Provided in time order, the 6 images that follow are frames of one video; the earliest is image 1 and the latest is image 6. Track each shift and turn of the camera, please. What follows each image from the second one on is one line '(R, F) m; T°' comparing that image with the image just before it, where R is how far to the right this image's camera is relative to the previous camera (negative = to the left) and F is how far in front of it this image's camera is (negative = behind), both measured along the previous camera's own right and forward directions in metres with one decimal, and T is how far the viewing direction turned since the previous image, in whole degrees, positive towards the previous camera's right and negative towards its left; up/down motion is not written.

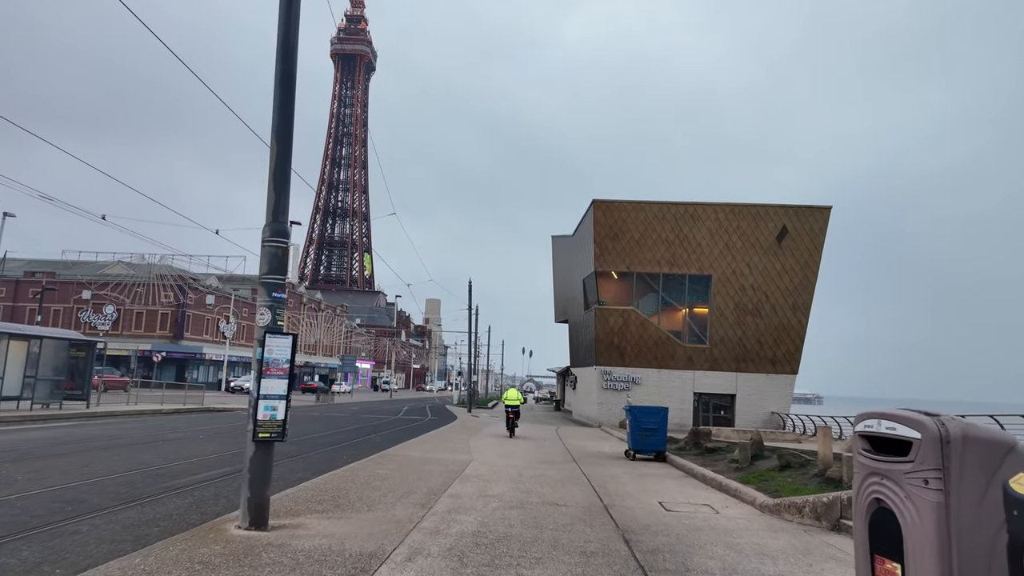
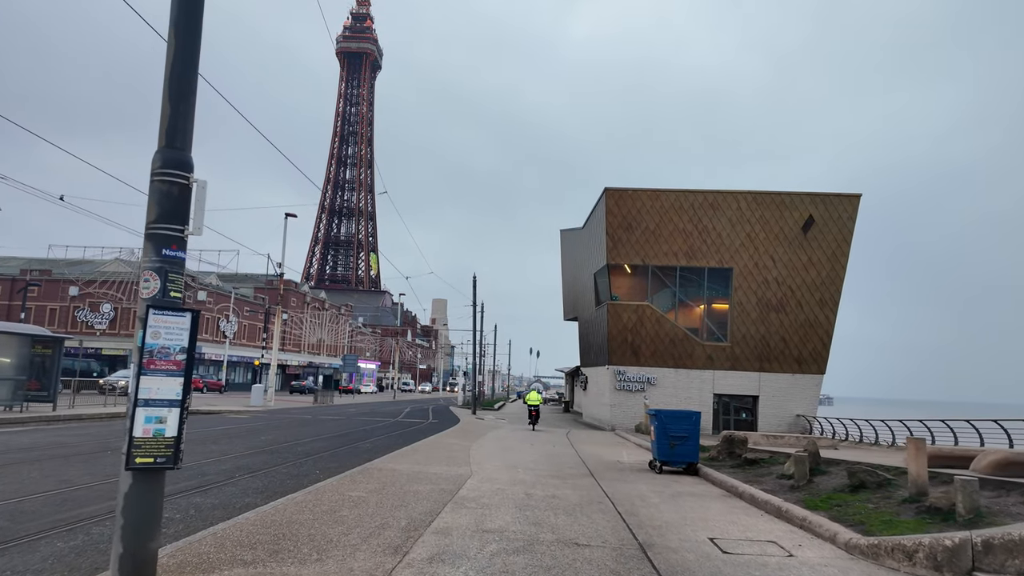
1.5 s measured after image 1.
(0.0, +2.0) m; -1°
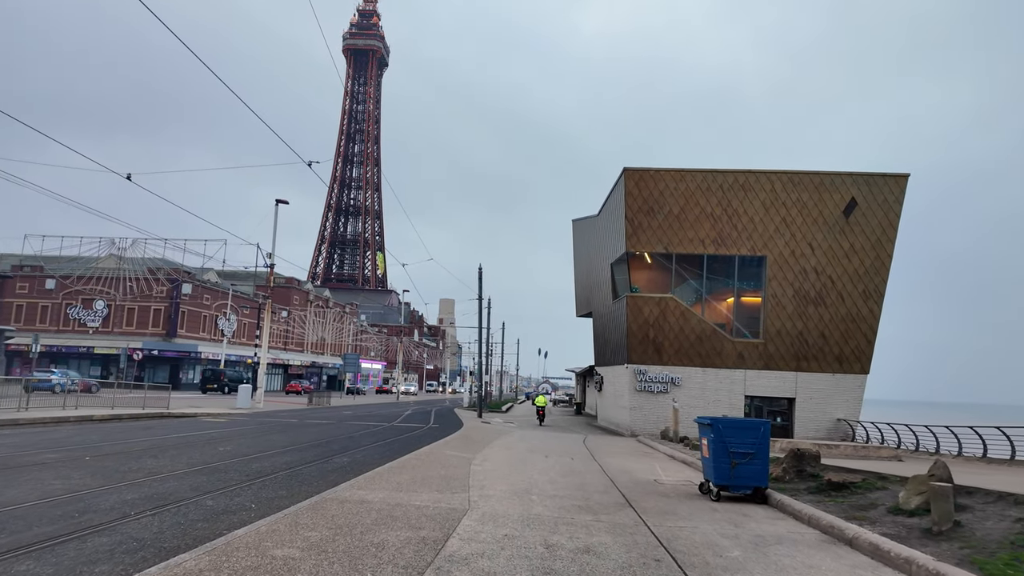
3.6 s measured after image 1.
(0.0, +2.8) m; -1°
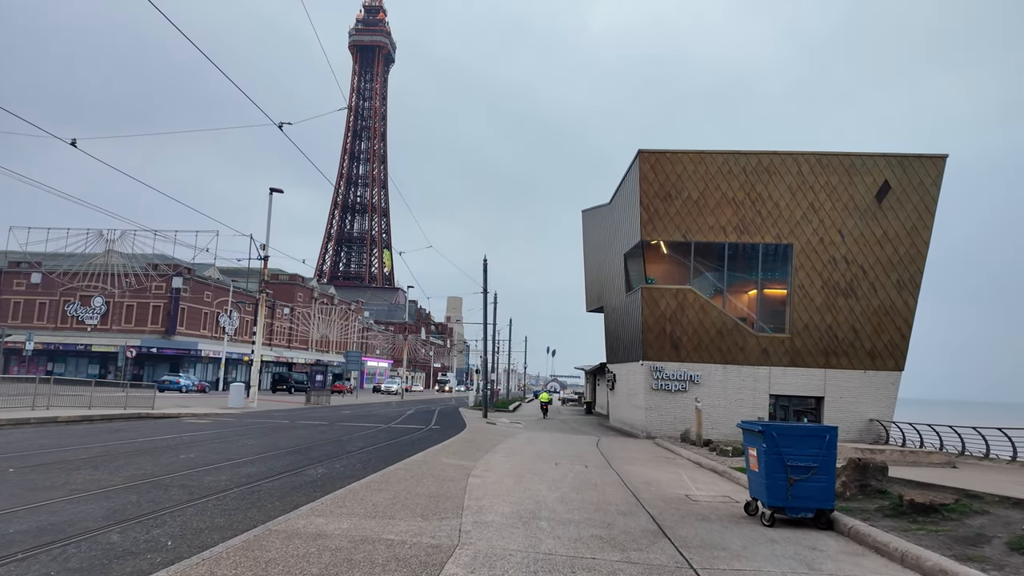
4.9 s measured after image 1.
(+0.1, +1.8) m; -1°
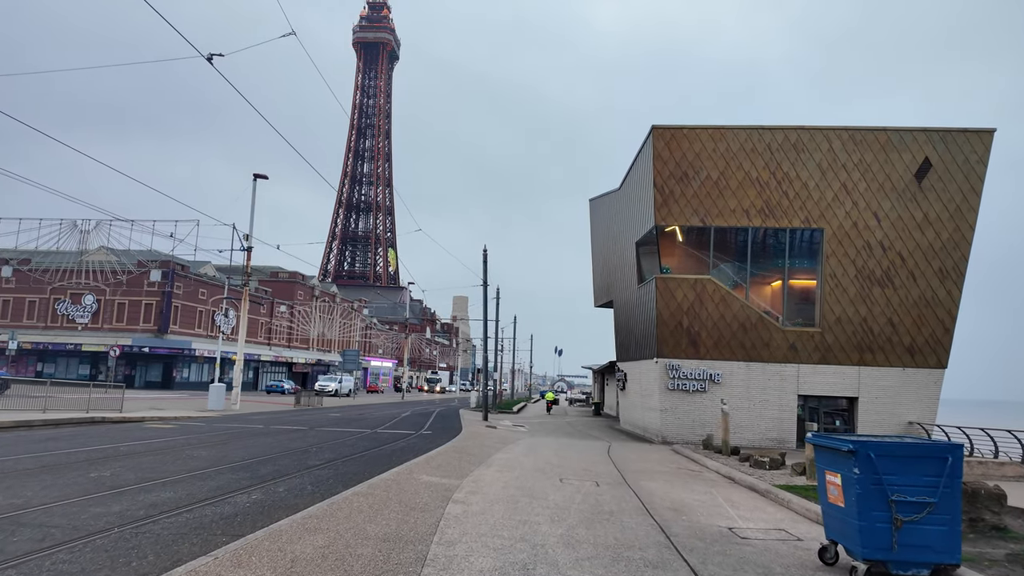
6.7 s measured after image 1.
(+0.2, +2.3) m; -1°
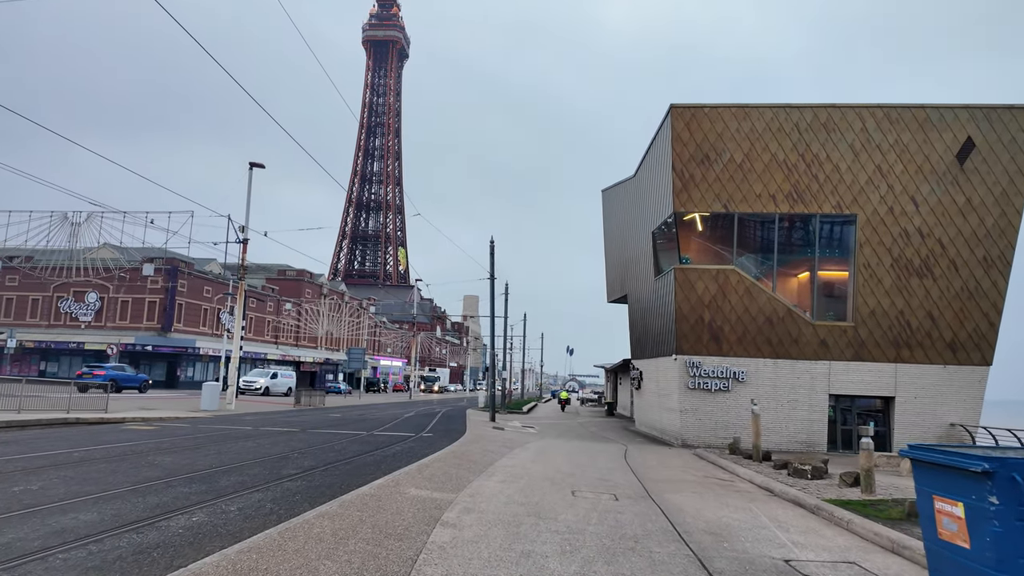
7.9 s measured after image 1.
(+0.1, +1.5) m; -1°
